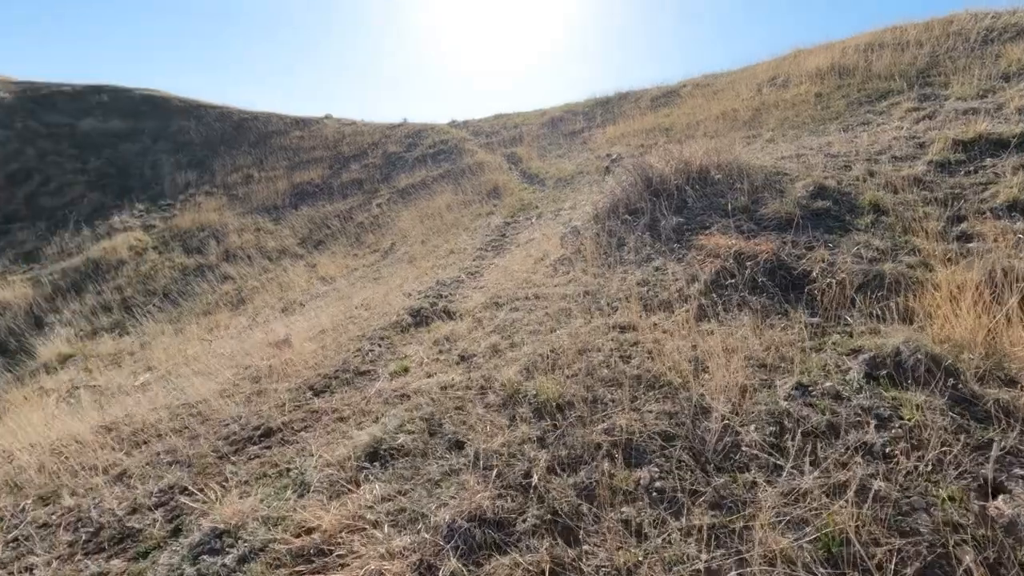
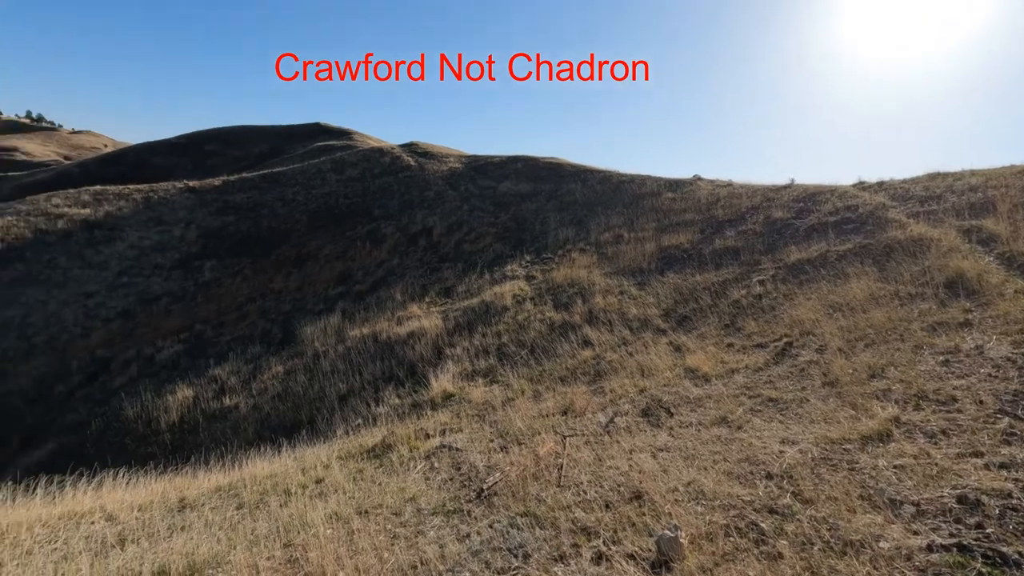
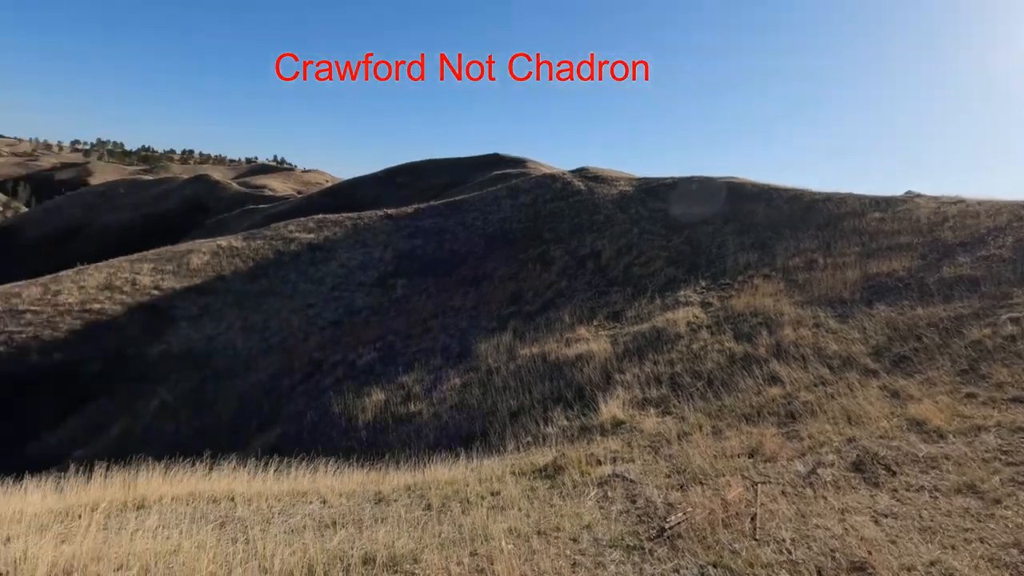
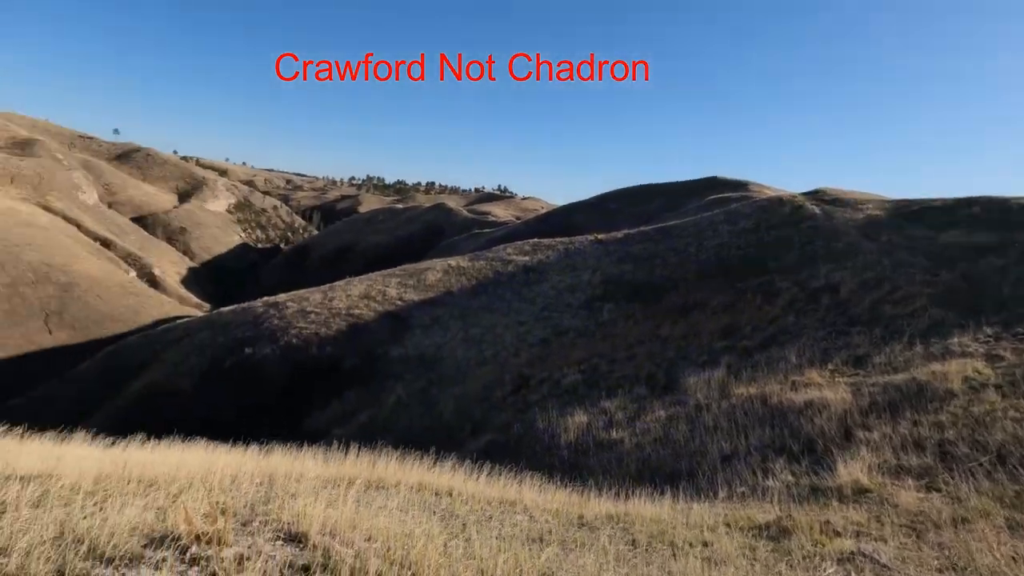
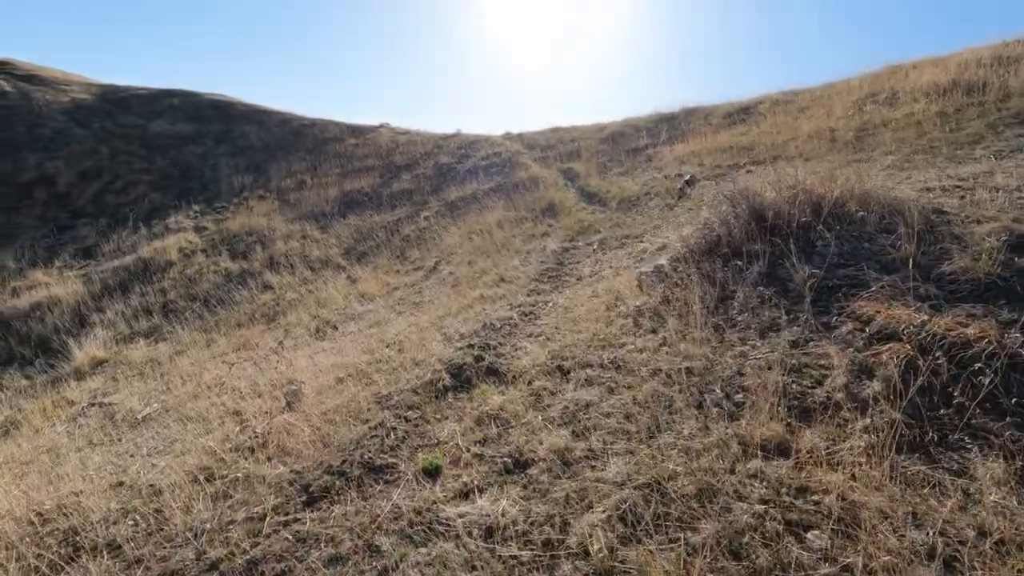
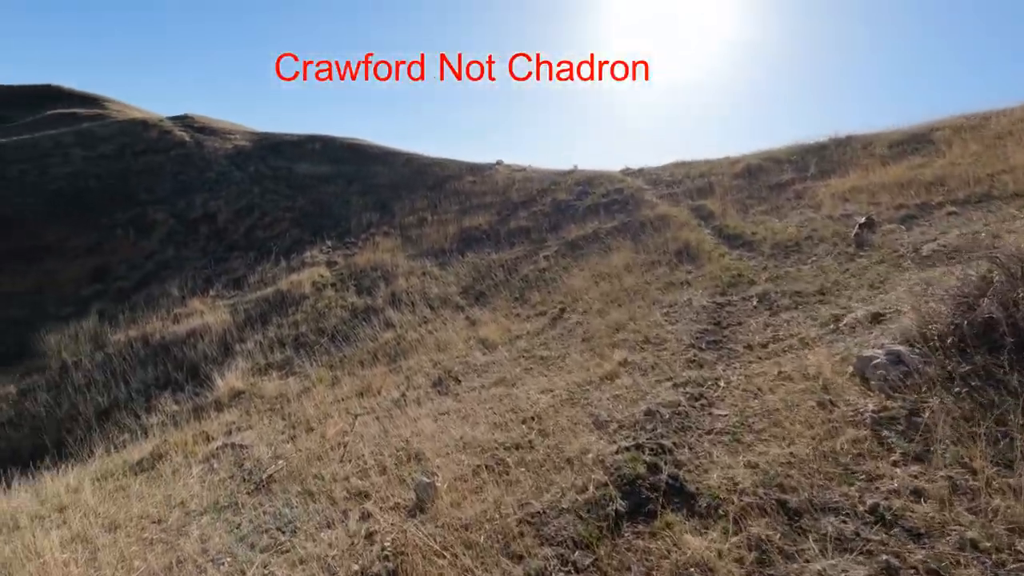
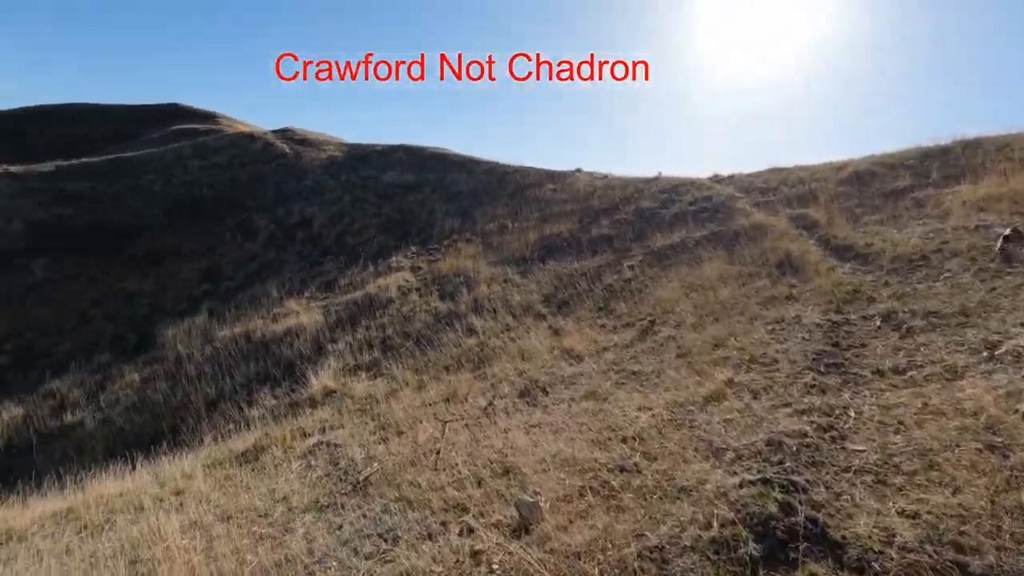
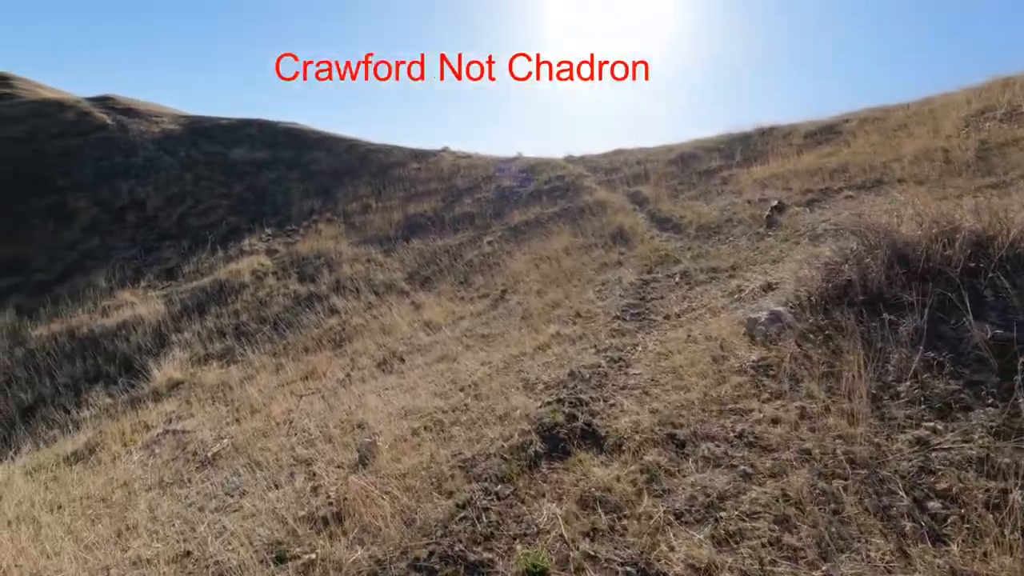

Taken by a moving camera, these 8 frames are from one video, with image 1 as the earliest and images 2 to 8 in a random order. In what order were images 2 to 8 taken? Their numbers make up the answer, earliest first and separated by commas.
5, 8, 6, 7, 2, 3, 4
